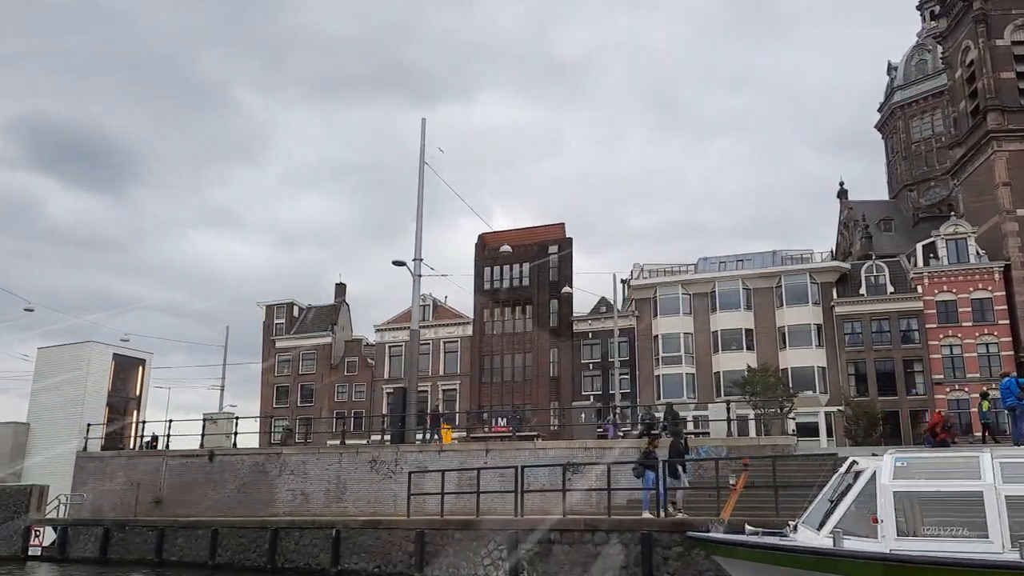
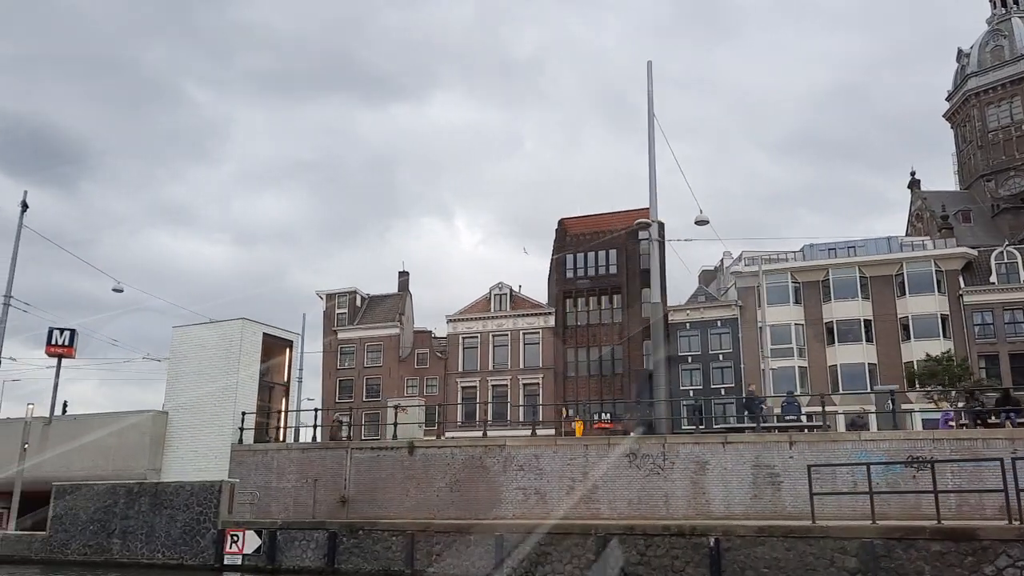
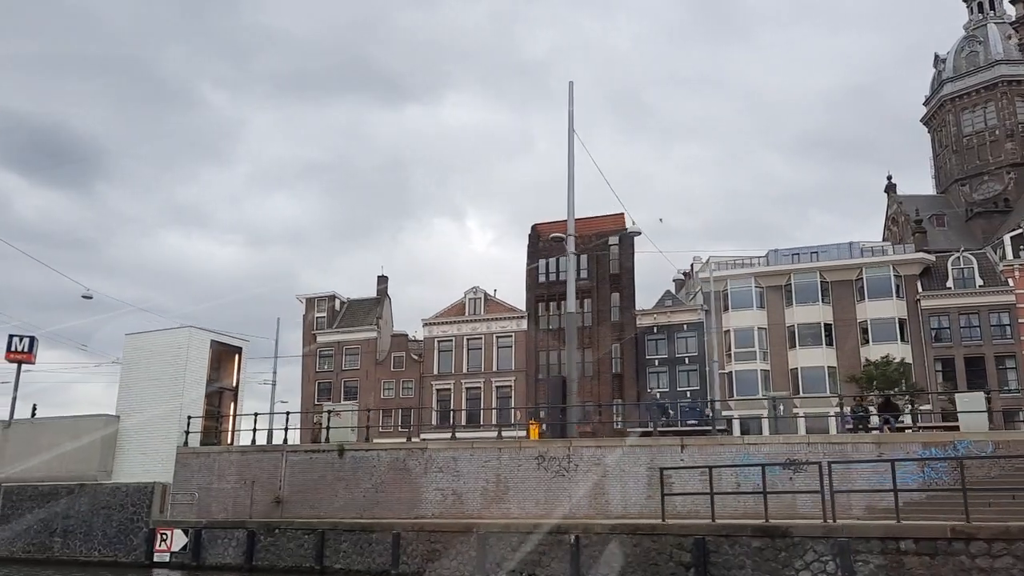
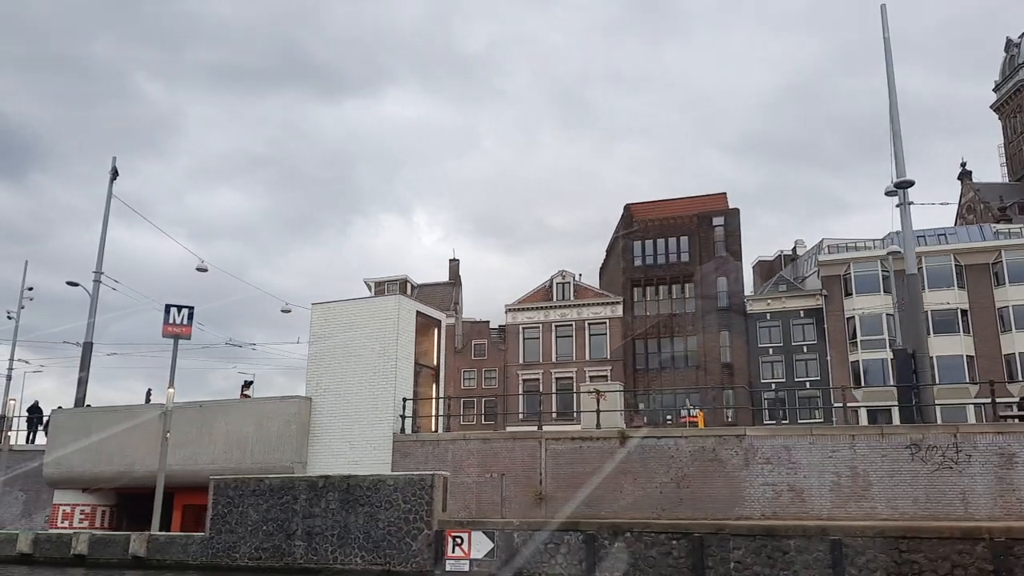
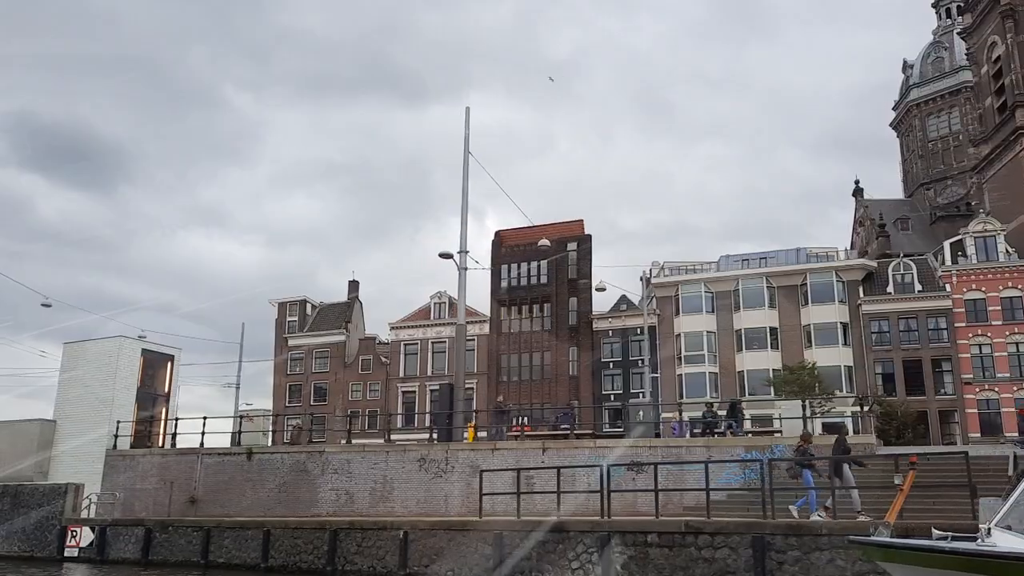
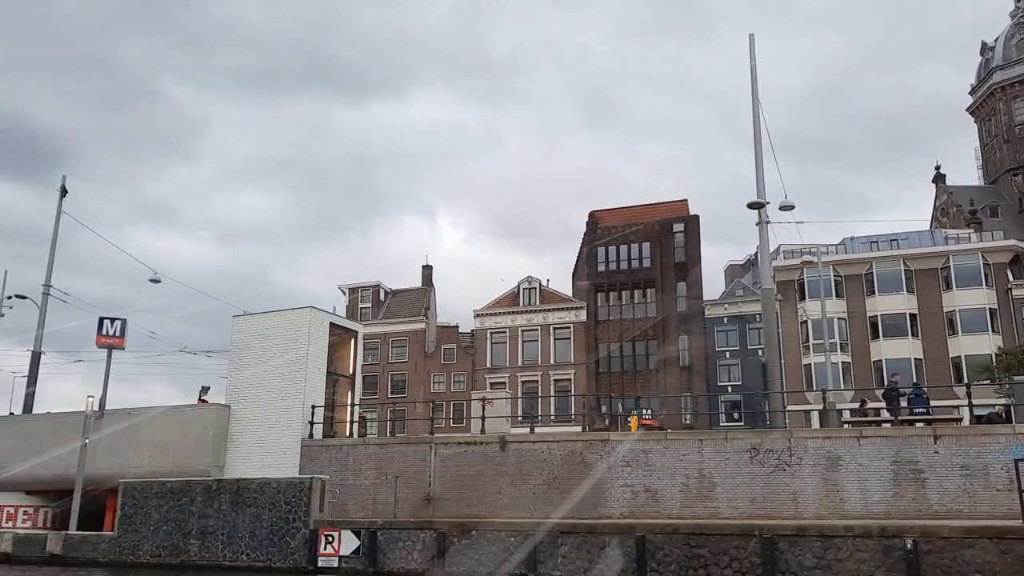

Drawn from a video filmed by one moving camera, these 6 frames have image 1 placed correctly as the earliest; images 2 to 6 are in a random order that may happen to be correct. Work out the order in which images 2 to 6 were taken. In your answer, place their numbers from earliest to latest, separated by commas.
5, 3, 2, 6, 4
